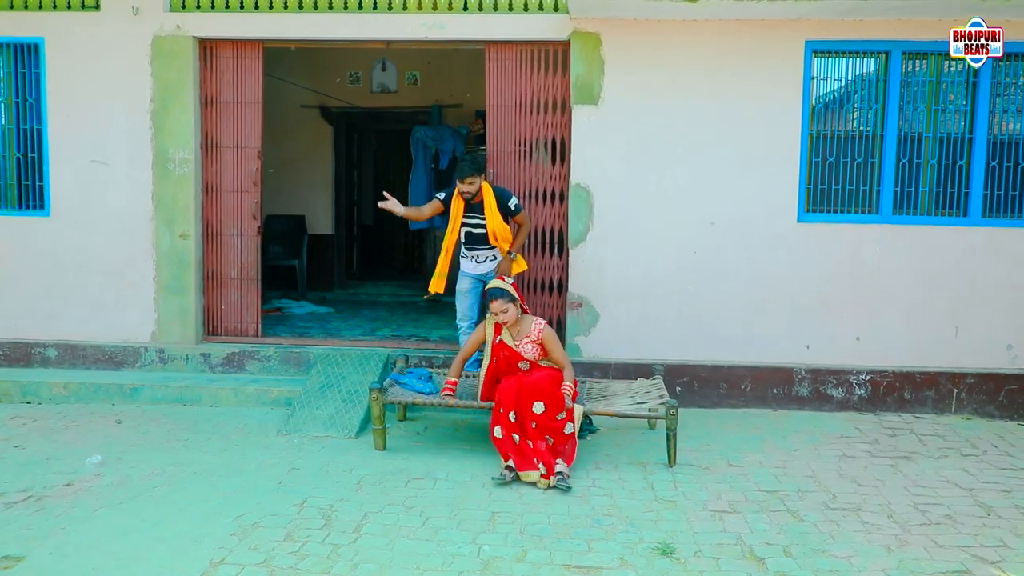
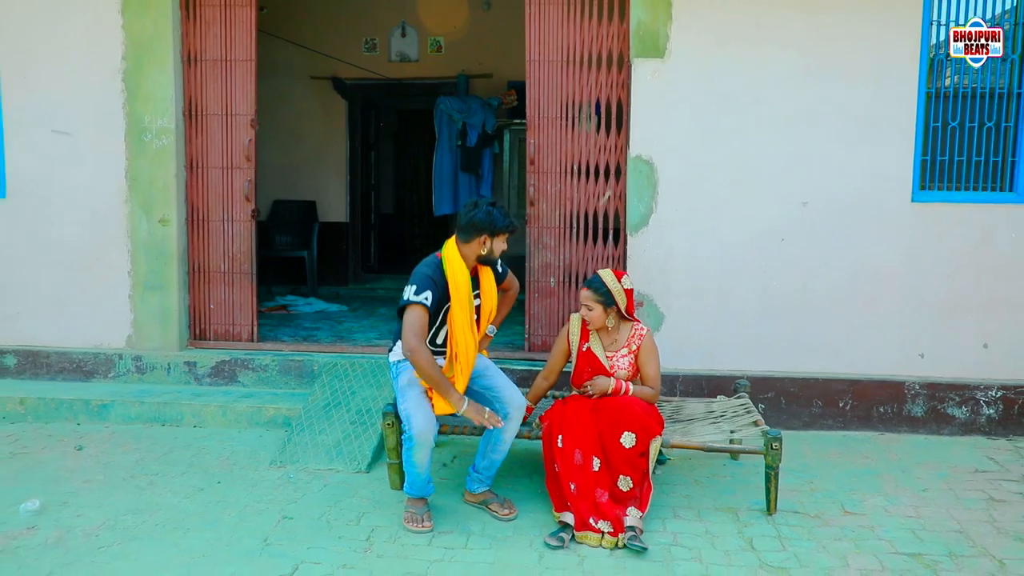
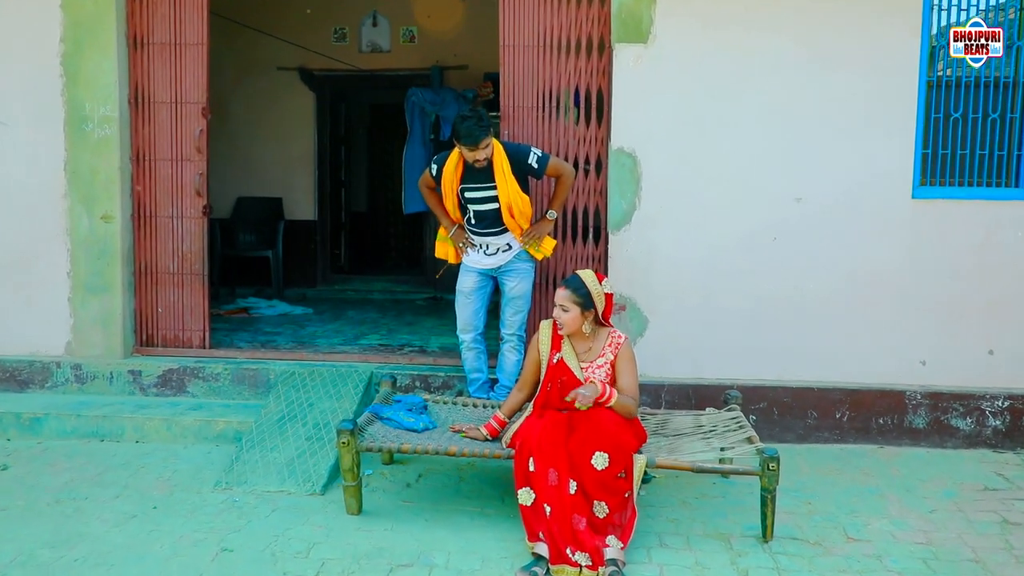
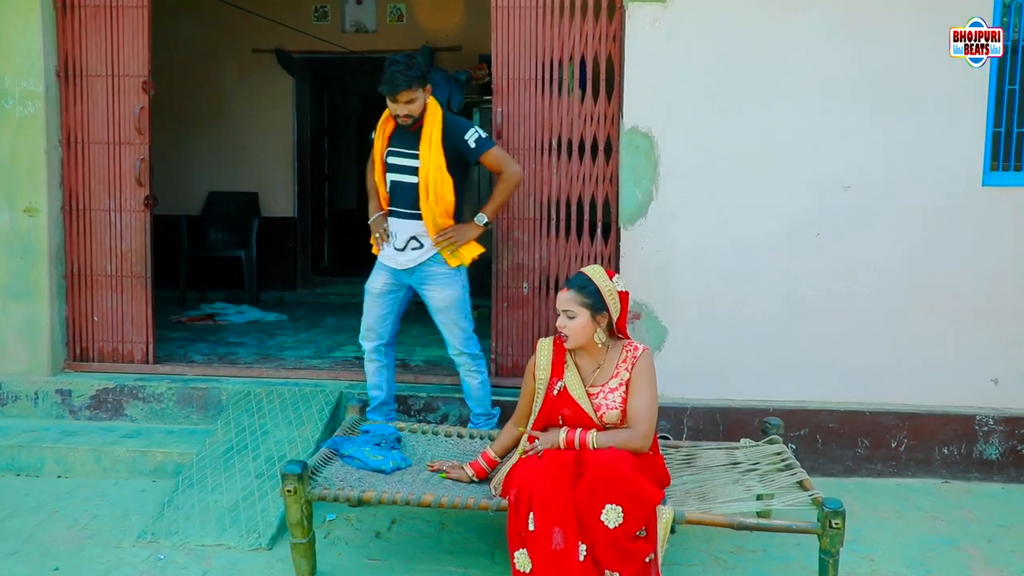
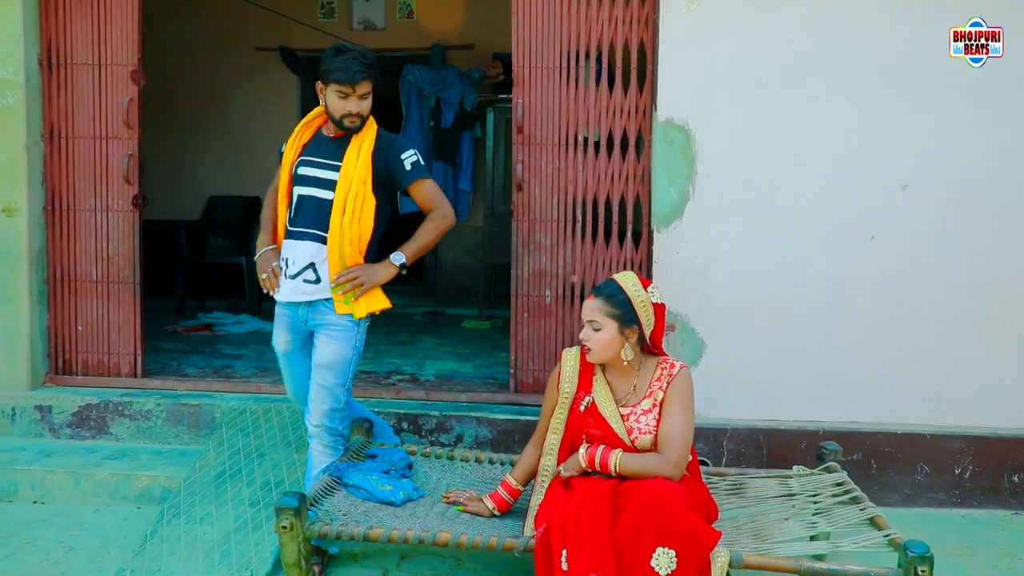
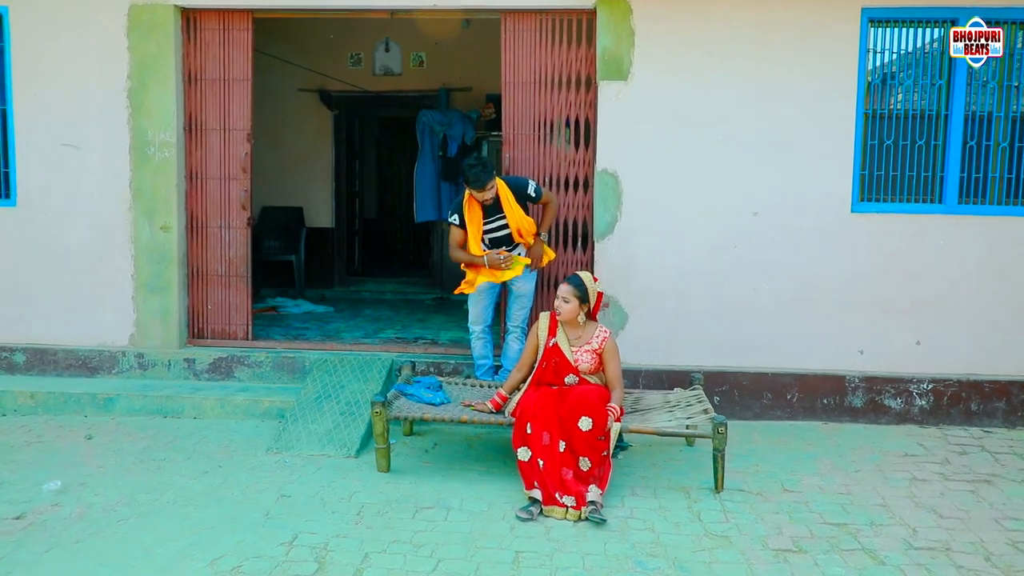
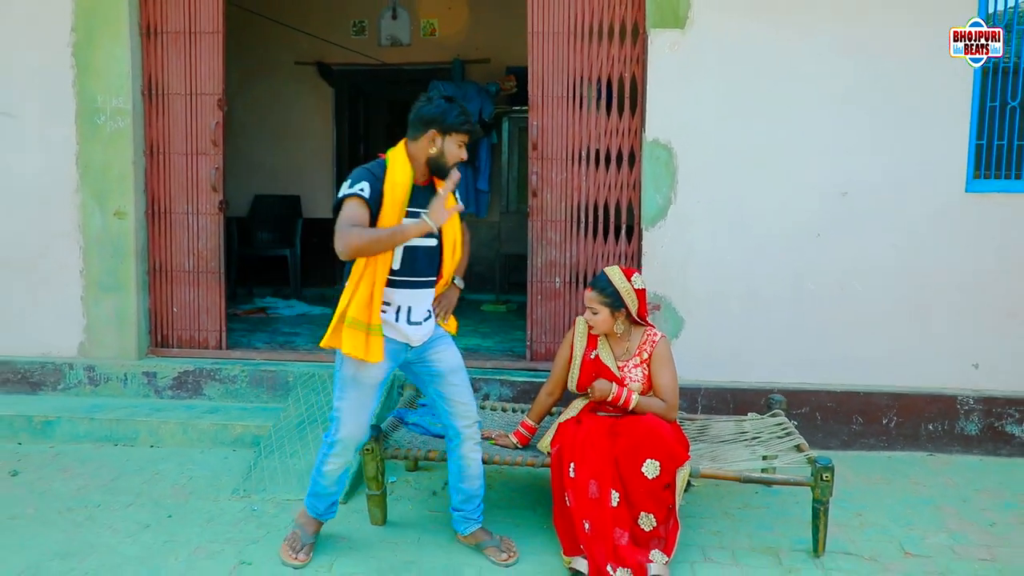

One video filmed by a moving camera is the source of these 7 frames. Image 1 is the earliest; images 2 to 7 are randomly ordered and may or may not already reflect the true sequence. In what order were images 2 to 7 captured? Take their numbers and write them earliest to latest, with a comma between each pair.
6, 3, 4, 5, 7, 2
